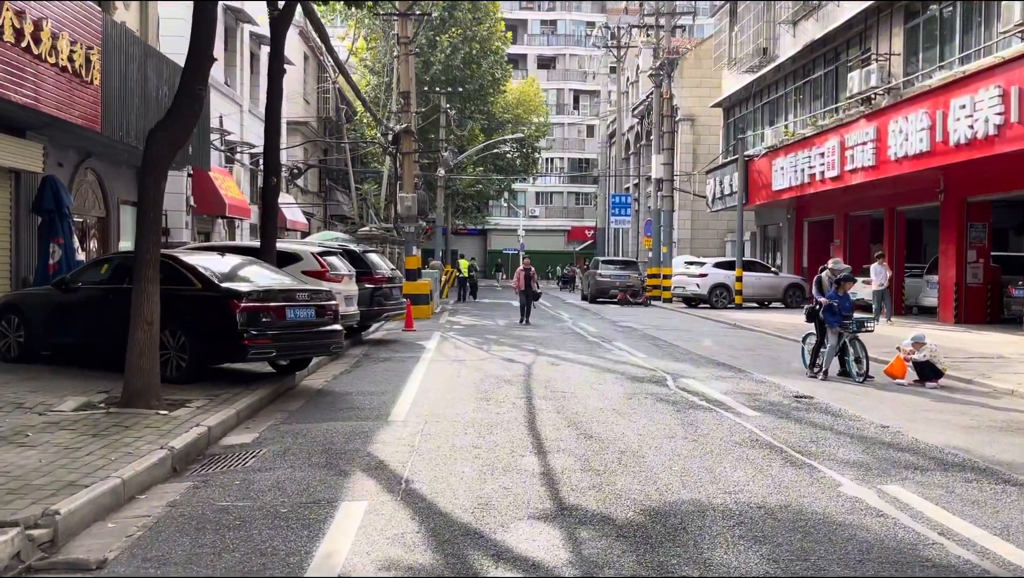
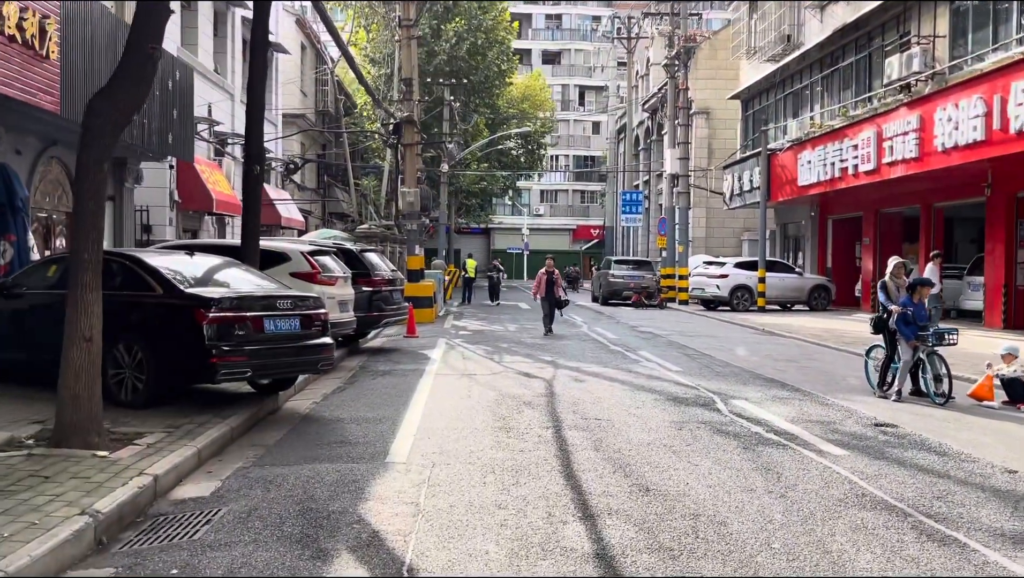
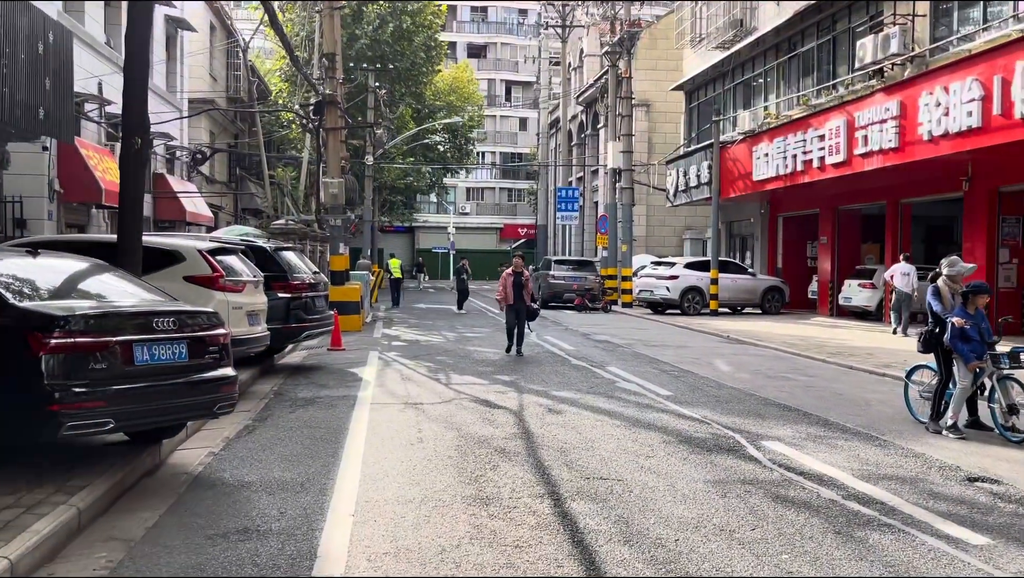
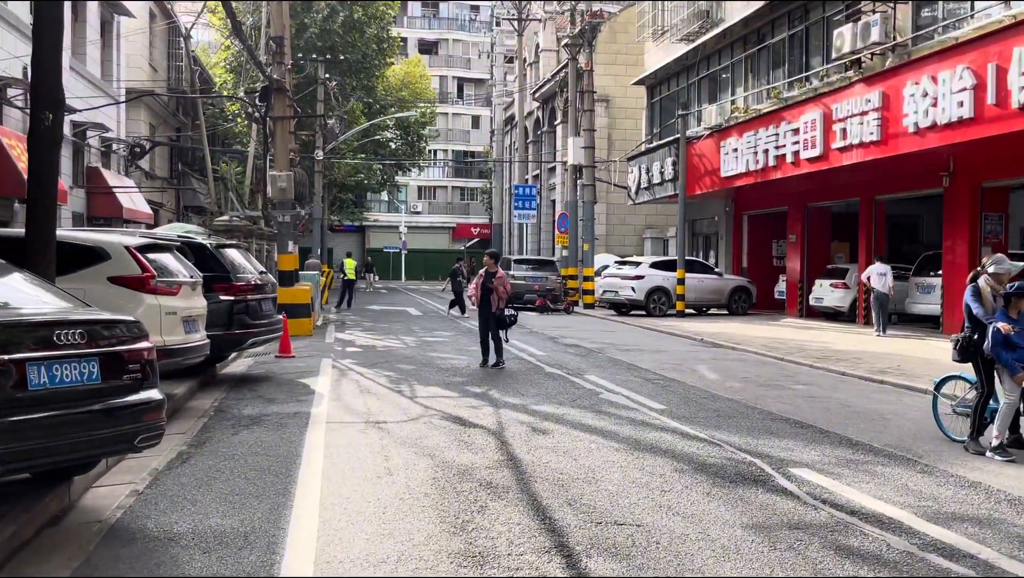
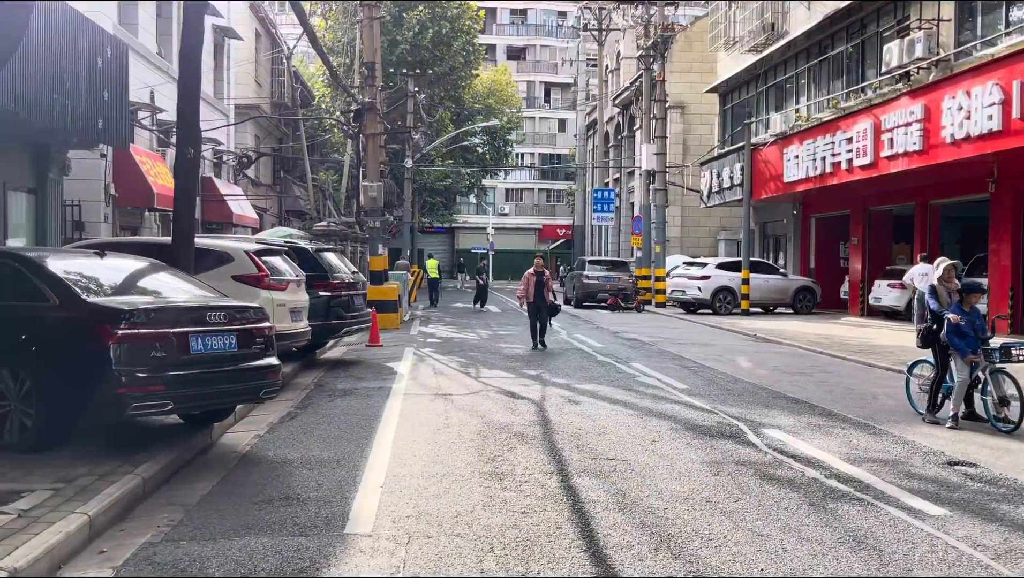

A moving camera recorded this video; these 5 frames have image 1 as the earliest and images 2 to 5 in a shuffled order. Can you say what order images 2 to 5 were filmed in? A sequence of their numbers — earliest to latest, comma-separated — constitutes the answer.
2, 5, 3, 4
